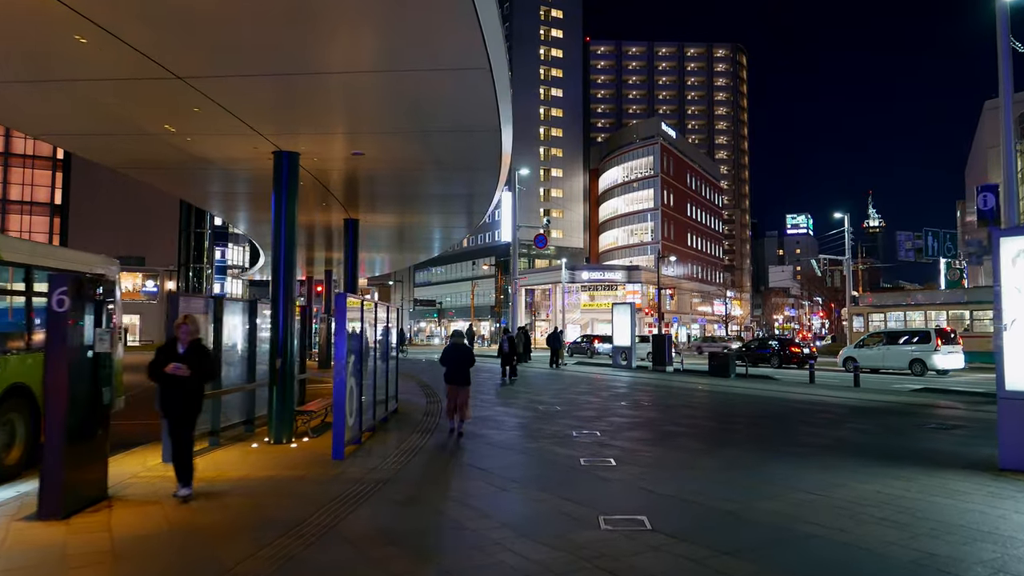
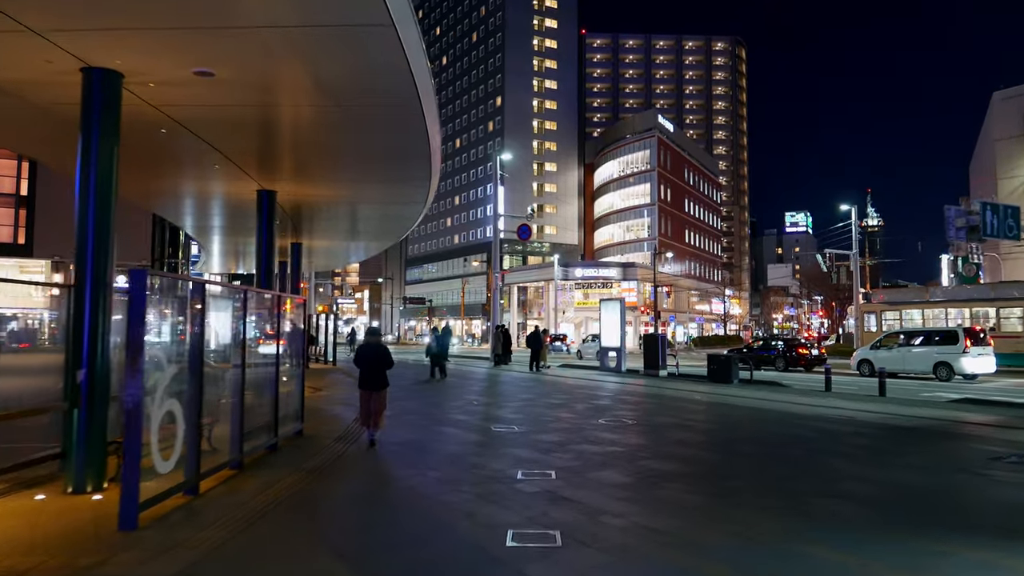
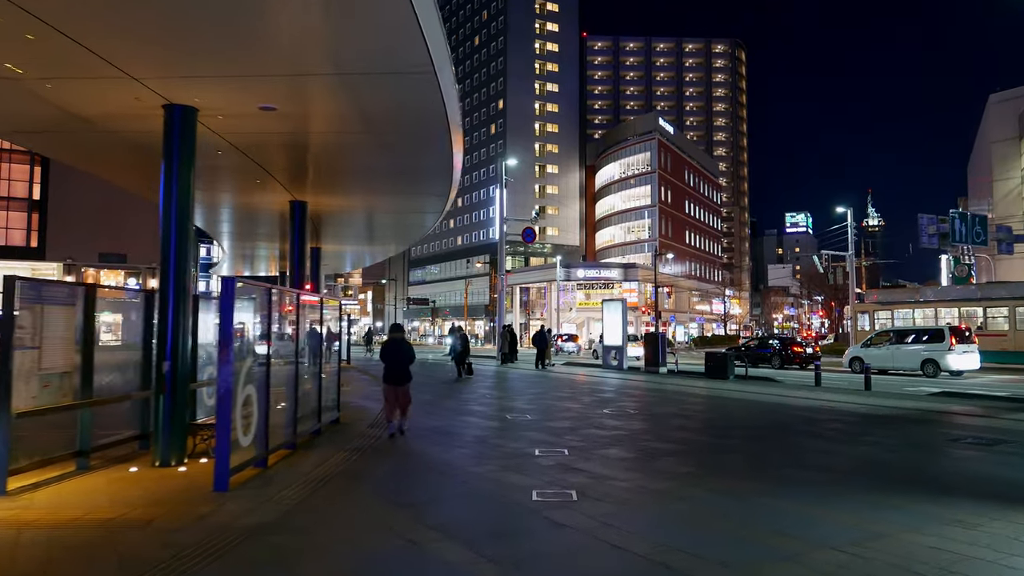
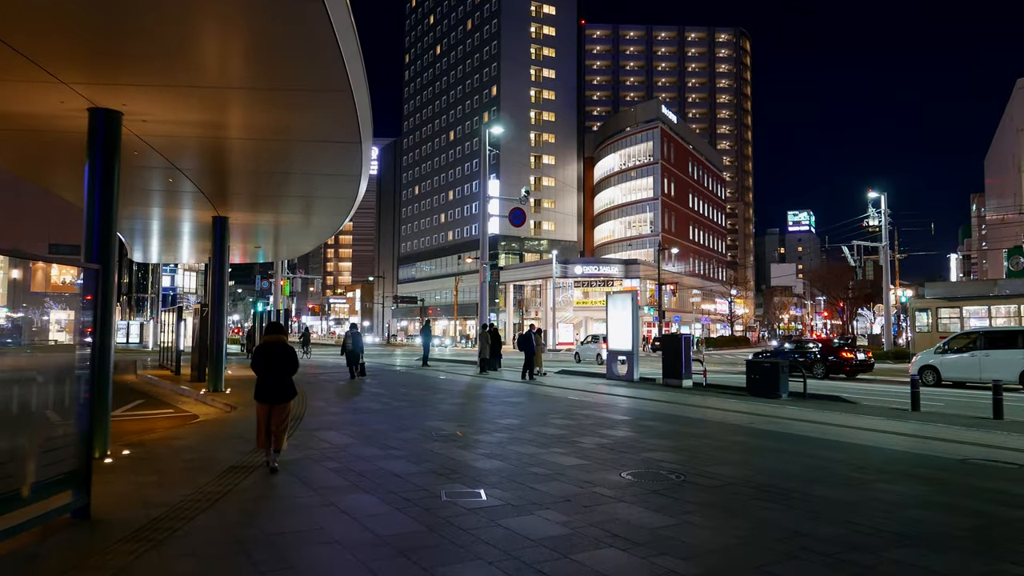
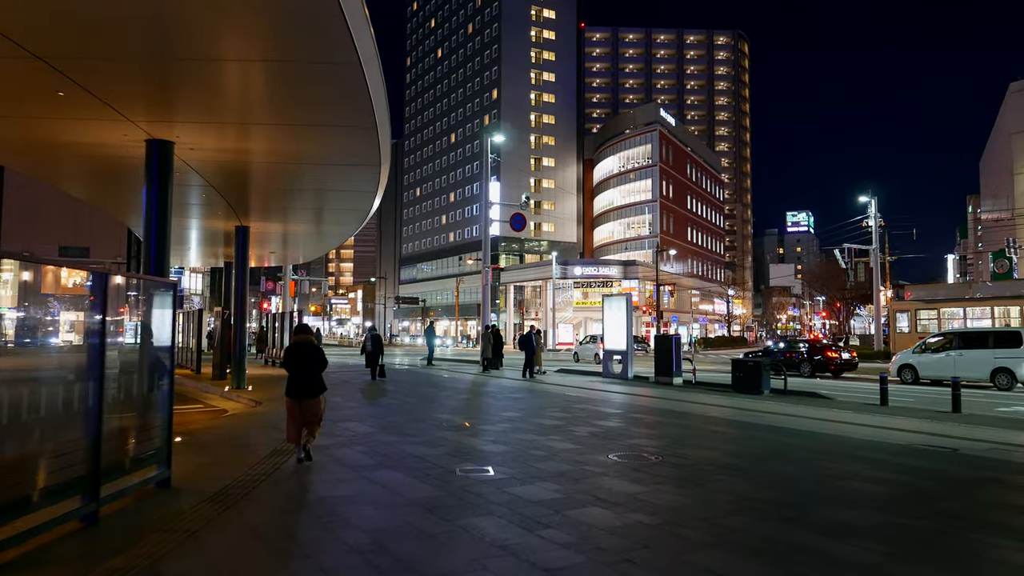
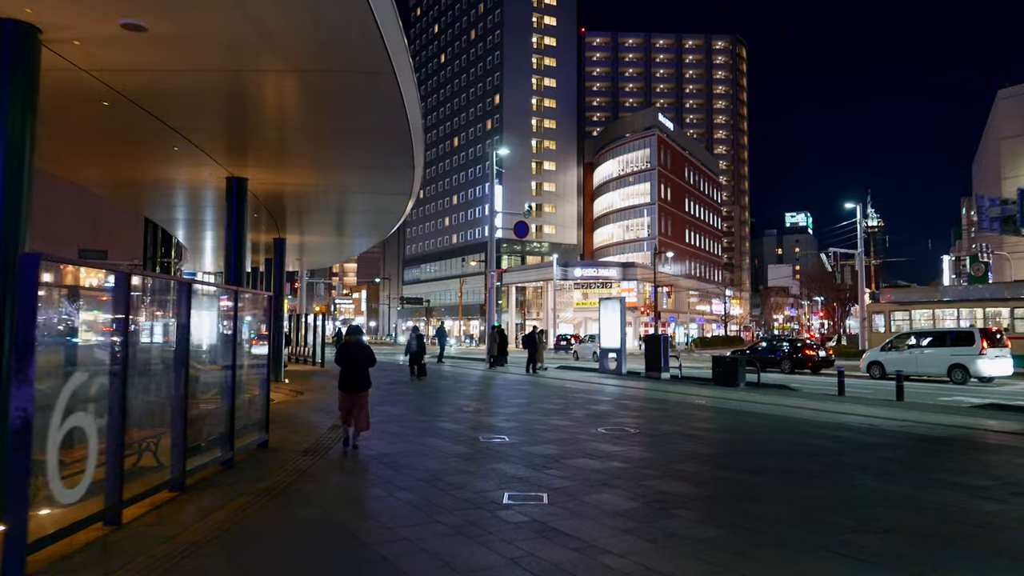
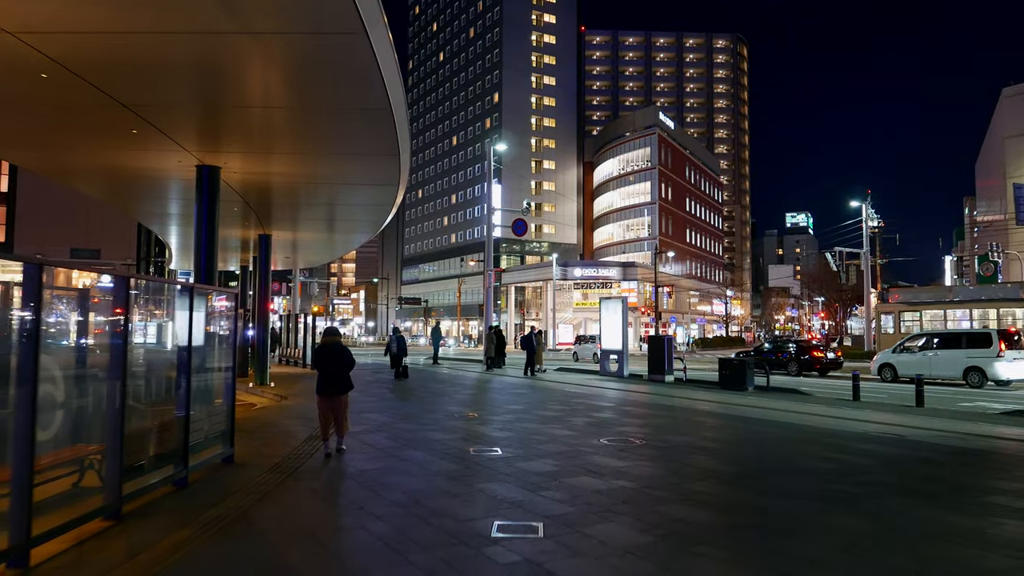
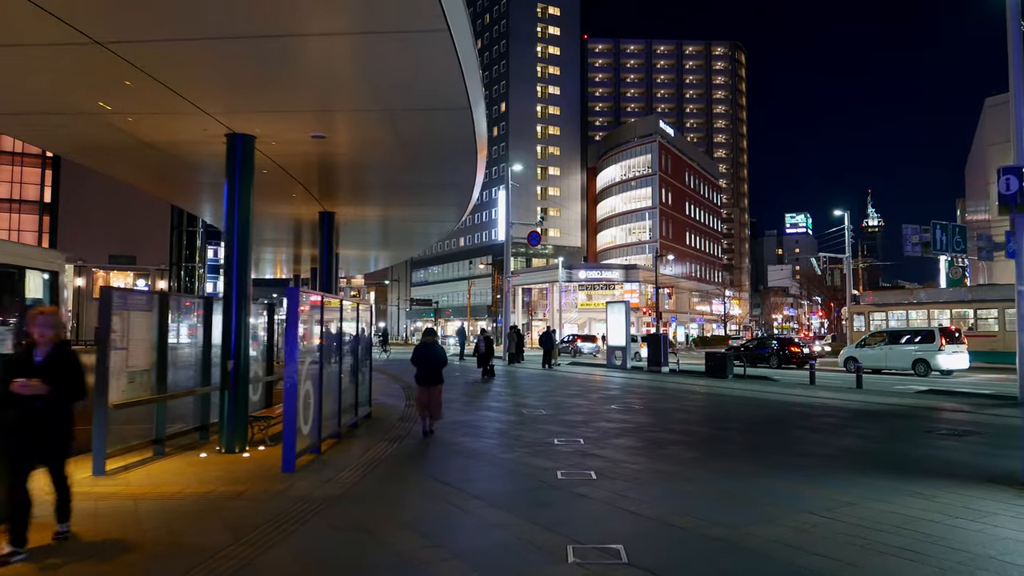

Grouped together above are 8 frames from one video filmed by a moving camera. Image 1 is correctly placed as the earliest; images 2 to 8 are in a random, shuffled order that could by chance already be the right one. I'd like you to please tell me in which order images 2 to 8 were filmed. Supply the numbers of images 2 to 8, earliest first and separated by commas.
8, 3, 2, 6, 7, 5, 4
